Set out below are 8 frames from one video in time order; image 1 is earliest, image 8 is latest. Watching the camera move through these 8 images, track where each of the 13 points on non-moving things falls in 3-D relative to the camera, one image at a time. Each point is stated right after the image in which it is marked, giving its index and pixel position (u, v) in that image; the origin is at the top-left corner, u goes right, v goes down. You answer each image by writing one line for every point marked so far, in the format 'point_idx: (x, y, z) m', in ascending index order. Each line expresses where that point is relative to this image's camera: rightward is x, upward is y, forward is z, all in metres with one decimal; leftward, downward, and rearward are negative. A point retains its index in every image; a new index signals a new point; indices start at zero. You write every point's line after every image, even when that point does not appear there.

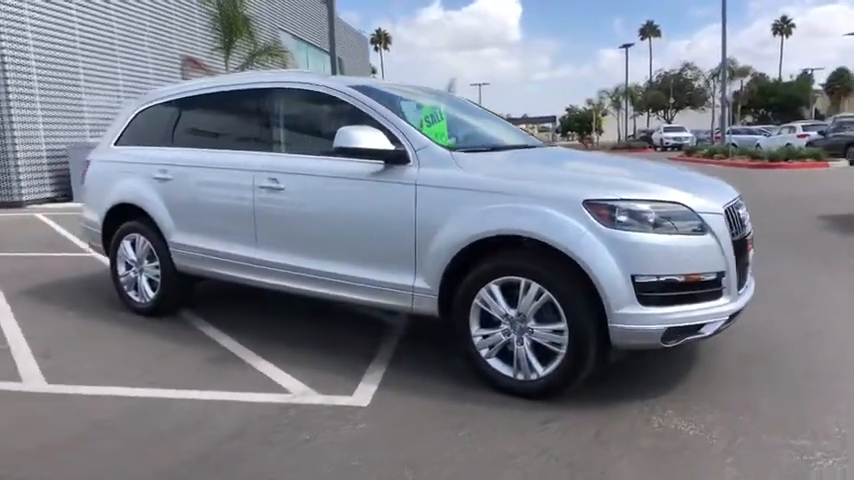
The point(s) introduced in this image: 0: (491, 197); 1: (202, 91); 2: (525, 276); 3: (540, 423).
0: (+0.4, +0.3, +4.3) m
1: (-2.1, +1.4, +6.0) m
2: (+0.6, -0.2, +4.2) m
3: (+0.7, -1.1, +4.0) m
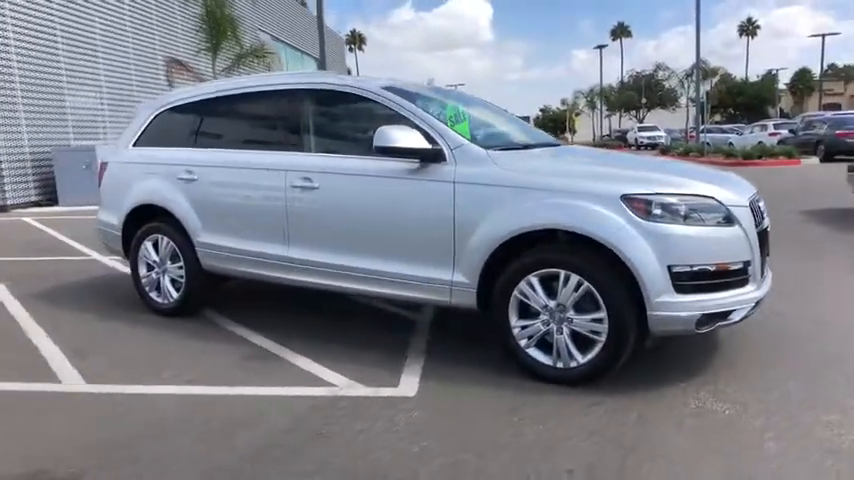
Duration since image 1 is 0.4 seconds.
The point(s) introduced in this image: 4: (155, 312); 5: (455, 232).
0: (+0.7, +0.3, +4.5) m
1: (-1.9, +1.4, +6.0) m
2: (+0.9, -0.2, +4.4) m
3: (+1.0, -1.1, +4.2) m
4: (-2.7, -0.7, +6.4) m
5: (+0.2, +0.1, +4.7) m
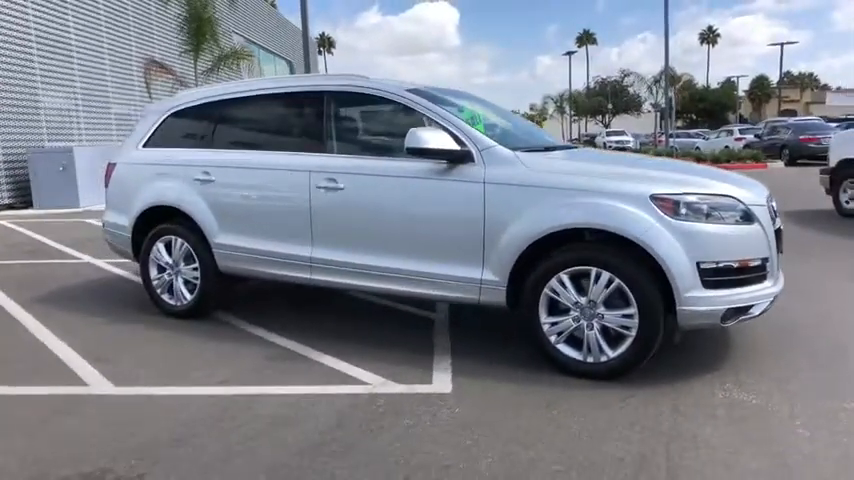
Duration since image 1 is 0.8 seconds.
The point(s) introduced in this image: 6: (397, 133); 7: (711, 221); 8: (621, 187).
0: (+1.0, +0.3, +4.6) m
1: (-1.7, +1.4, +6.0) m
2: (+1.2, -0.2, +4.5) m
3: (+1.3, -1.1, +4.3) m
4: (-2.5, -0.7, +6.4) m
5: (+0.4, +0.1, +4.8) m
6: (-0.2, +0.9, +5.3) m
7: (+1.9, +0.1, +4.4) m
8: (+1.4, +0.4, +4.5) m
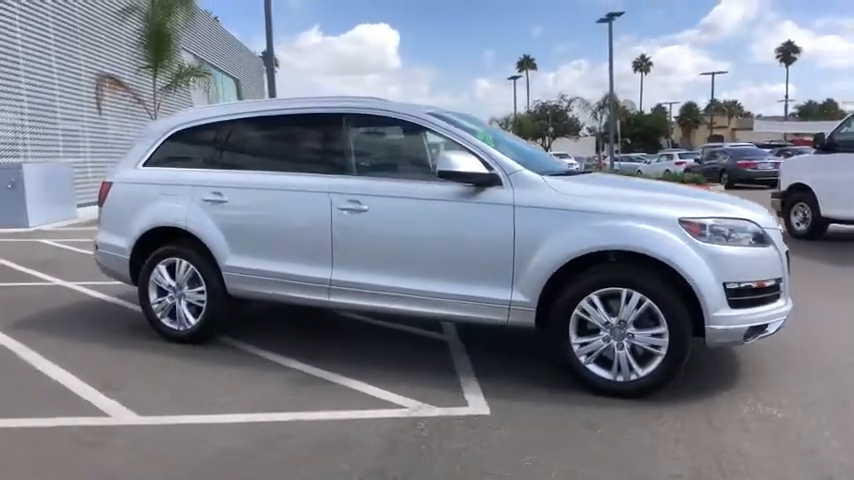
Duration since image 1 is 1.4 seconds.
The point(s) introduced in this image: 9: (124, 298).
0: (+1.2, +0.2, +4.7) m
1: (-1.6, +1.2, +5.9) m
2: (+1.4, -0.3, +4.7) m
3: (+1.6, -1.2, +4.5) m
4: (-2.4, -0.9, +6.2) m
5: (+0.7, -0.1, +4.9) m
6: (-0.1, +0.7, +5.3) m
7: (+2.2, 0.0, +4.7) m
8: (+1.6, +0.2, +4.7) m
9: (-3.6, -0.7, +7.8) m
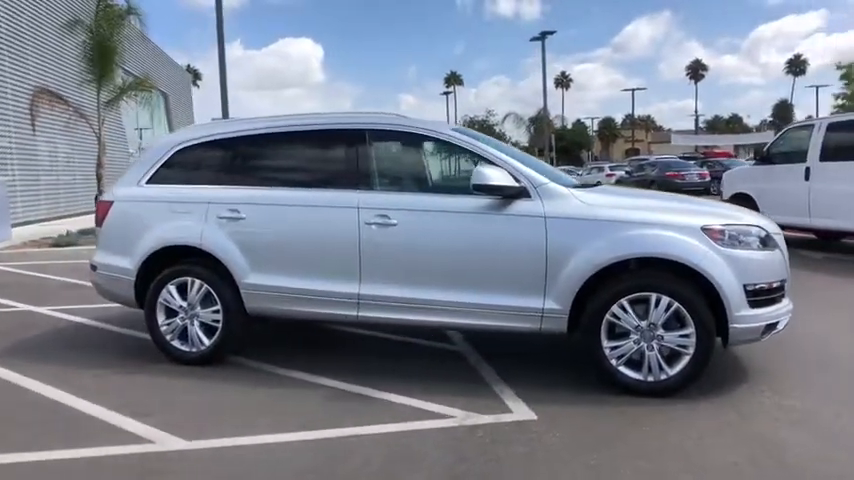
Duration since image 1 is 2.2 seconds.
0: (+1.5, +0.1, +5.0) m
1: (-1.5, +1.0, +5.9) m
2: (+1.7, -0.4, +4.9) m
3: (+1.9, -1.3, +4.7) m
4: (-2.3, -1.1, +6.0) m
5: (+1.0, -0.2, +5.1) m
6: (+0.2, +0.6, +5.4) m
7: (+2.5, -0.1, +5.0) m
8: (+1.9, +0.2, +5.0) m
9: (-3.6, -0.9, +7.4) m
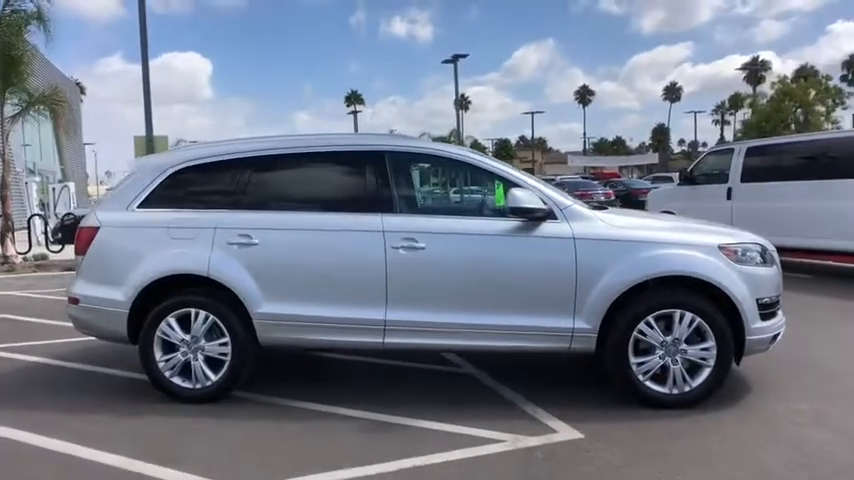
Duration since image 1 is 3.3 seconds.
0: (+1.7, 0.0, +5.2) m
1: (-1.3, +0.8, +5.7) m
2: (+2.0, -0.5, +5.2) m
3: (+2.2, -1.4, +5.0) m
4: (-2.1, -1.4, +5.5) m
5: (+1.2, -0.3, +5.2) m
6: (+0.3, +0.4, +5.5) m
7: (+2.7, -0.2, +5.4) m
8: (+2.1, 0.0, +5.3) m
9: (-3.7, -1.2, +6.8) m
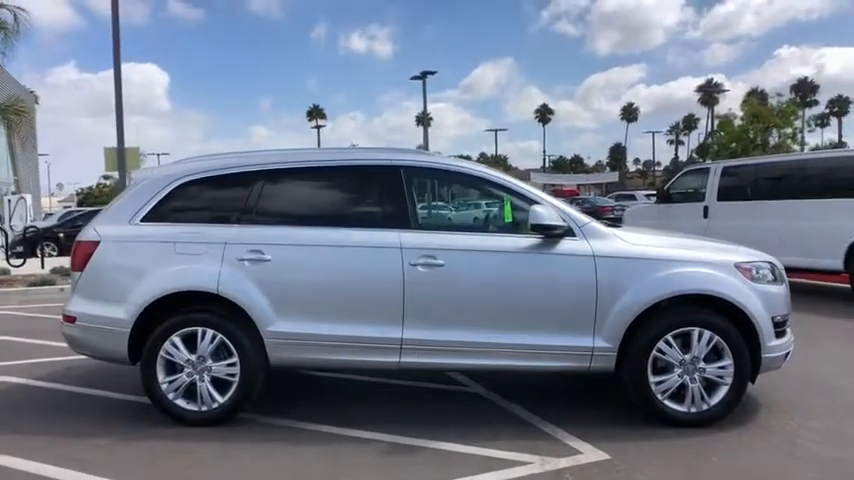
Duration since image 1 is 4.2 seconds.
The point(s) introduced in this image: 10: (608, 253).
0: (+1.9, -0.2, +5.2) m
1: (-1.2, +0.6, +5.5) m
2: (+2.2, -0.7, +5.2) m
3: (+2.4, -1.5, +5.0) m
4: (-2.0, -1.5, +5.3) m
5: (+1.4, -0.5, +5.2) m
6: (+0.5, +0.3, +5.4) m
7: (+2.9, -0.4, +5.5) m
8: (+2.3, -0.1, +5.3) m
9: (-3.6, -1.4, +6.4) m
10: (+1.4, -0.1, +5.2) m
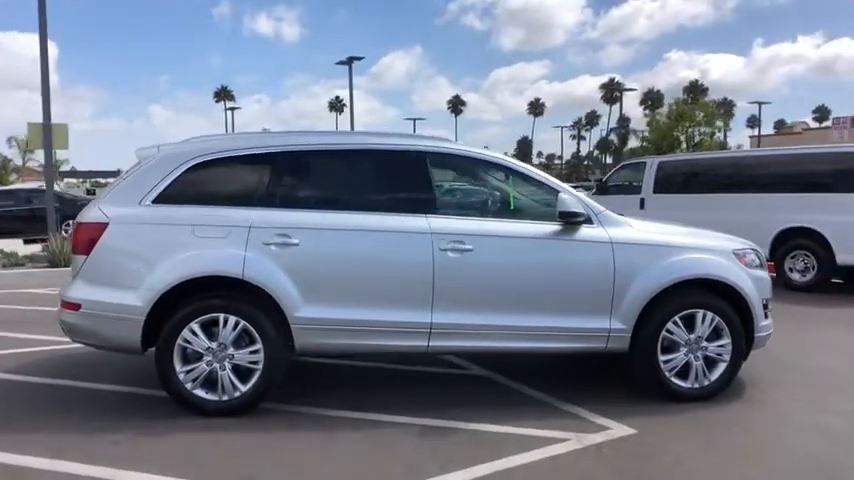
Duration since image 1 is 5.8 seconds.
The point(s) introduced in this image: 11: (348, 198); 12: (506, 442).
0: (+2.1, -0.1, +5.6) m
1: (-1.0, +0.8, +5.4) m
2: (+2.3, -0.6, +5.6) m
3: (+2.6, -1.5, +5.4) m
4: (-1.7, -1.4, +5.1) m
5: (+1.6, -0.4, +5.4) m
6: (+0.7, +0.4, +5.5) m
7: (+3.0, -0.3, +6.0) m
8: (+2.5, 0.0, +5.7) m
9: (-3.5, -1.2, +5.9) m
10: (+1.6, 0.0, +5.5) m
11: (-0.6, +0.3, +5.3) m
12: (+0.6, -1.5, +4.7) m
